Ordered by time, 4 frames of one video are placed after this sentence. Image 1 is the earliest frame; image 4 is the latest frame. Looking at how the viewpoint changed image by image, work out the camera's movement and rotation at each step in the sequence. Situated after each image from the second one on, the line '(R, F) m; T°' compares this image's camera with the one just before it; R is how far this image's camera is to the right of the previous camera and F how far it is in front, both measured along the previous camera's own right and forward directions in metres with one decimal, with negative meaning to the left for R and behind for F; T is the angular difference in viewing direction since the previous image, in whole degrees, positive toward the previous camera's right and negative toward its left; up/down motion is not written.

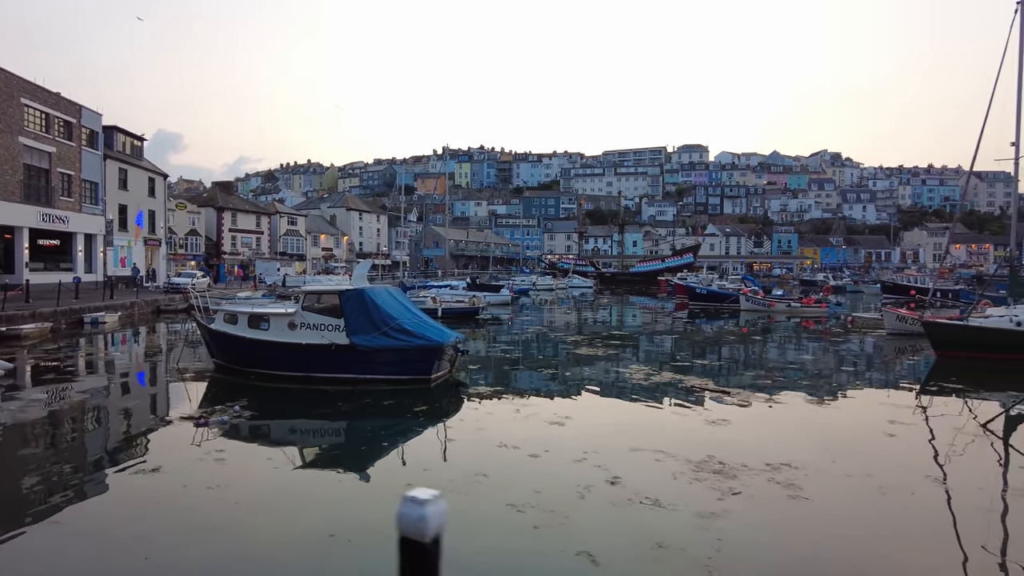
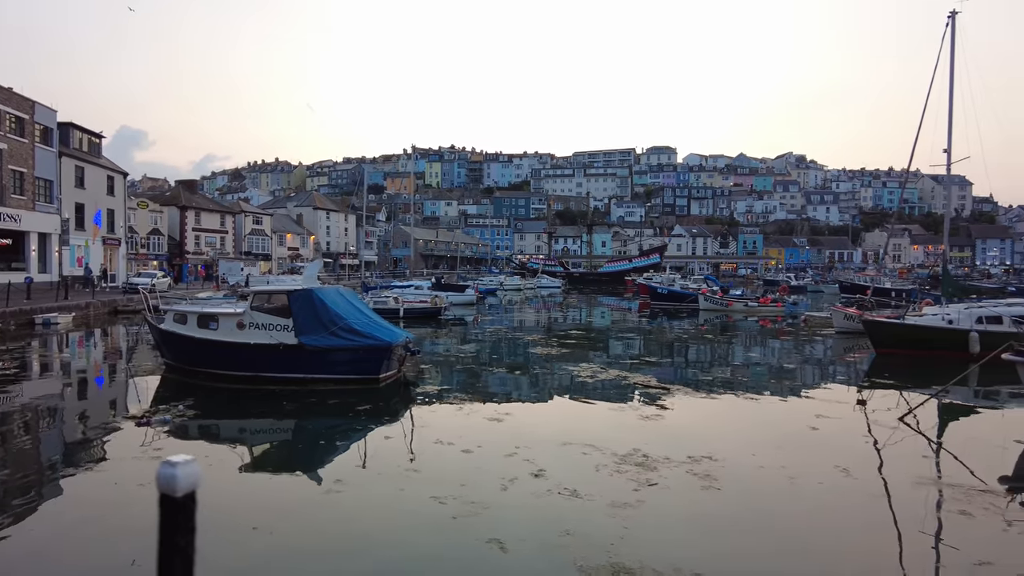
(+0.6, -0.3) m; +2°
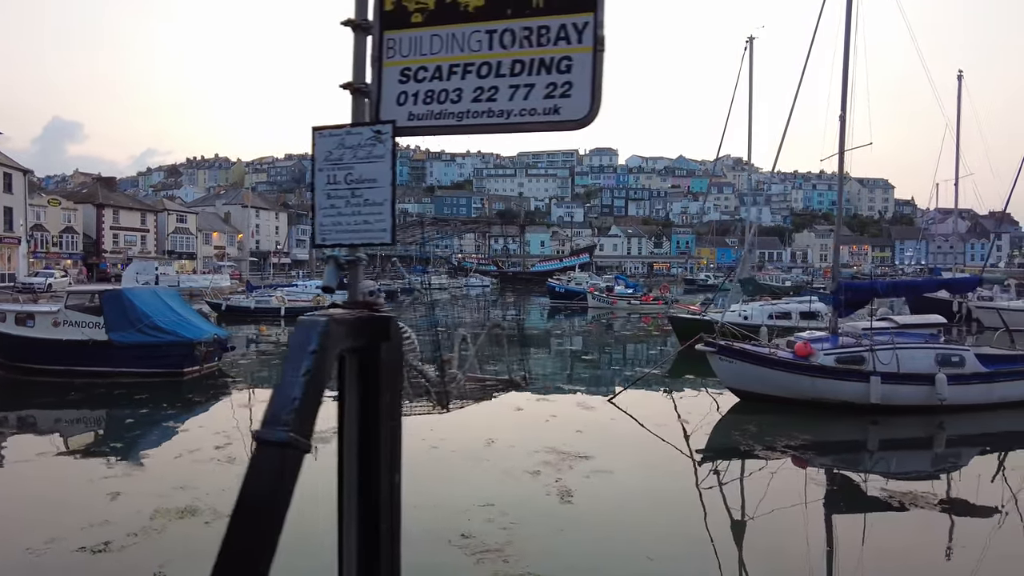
(+4.0, -1.7) m; +4°
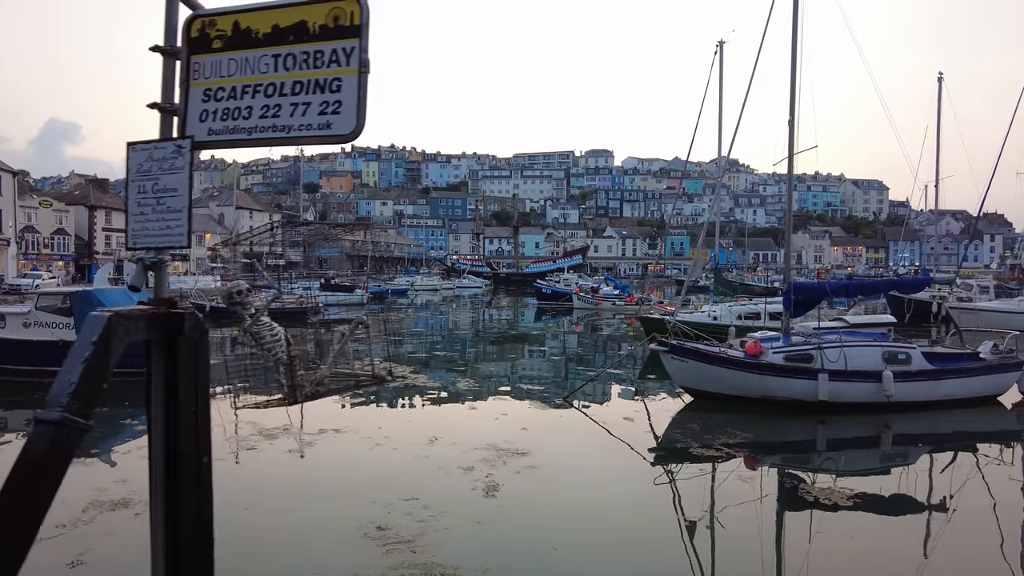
(+0.9, -0.3) m; 0°
